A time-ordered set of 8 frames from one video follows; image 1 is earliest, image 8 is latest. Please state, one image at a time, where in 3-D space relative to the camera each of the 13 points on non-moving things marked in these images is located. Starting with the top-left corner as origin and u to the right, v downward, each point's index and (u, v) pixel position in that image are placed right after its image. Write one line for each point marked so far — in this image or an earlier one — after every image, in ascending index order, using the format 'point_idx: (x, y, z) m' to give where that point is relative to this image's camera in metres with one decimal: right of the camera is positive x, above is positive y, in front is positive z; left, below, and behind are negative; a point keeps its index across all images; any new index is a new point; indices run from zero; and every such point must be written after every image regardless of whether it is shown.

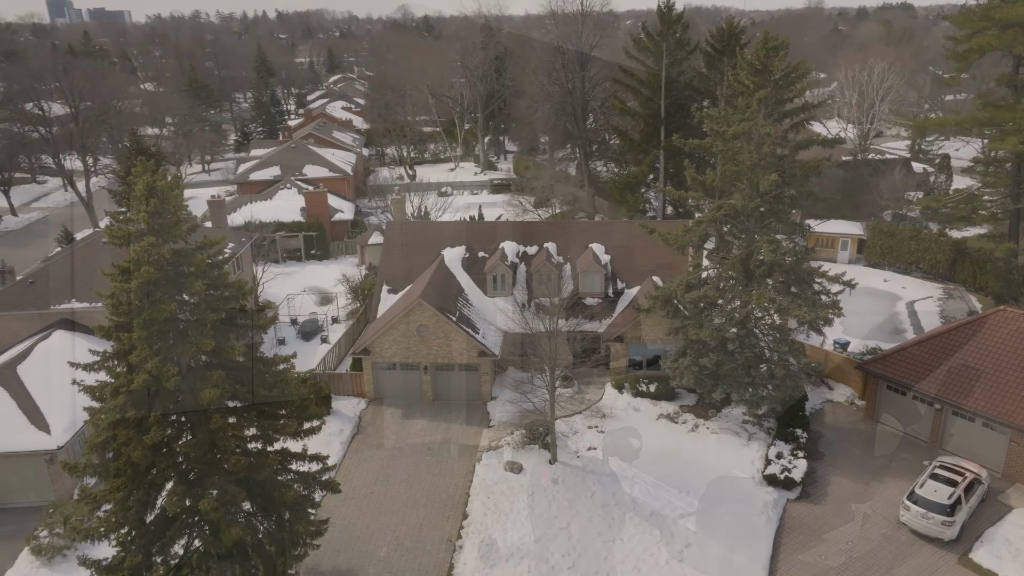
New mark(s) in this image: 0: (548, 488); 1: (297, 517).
0: (+0.9, -5.0, +17.7) m
1: (-4.0, -4.2, +12.9) m
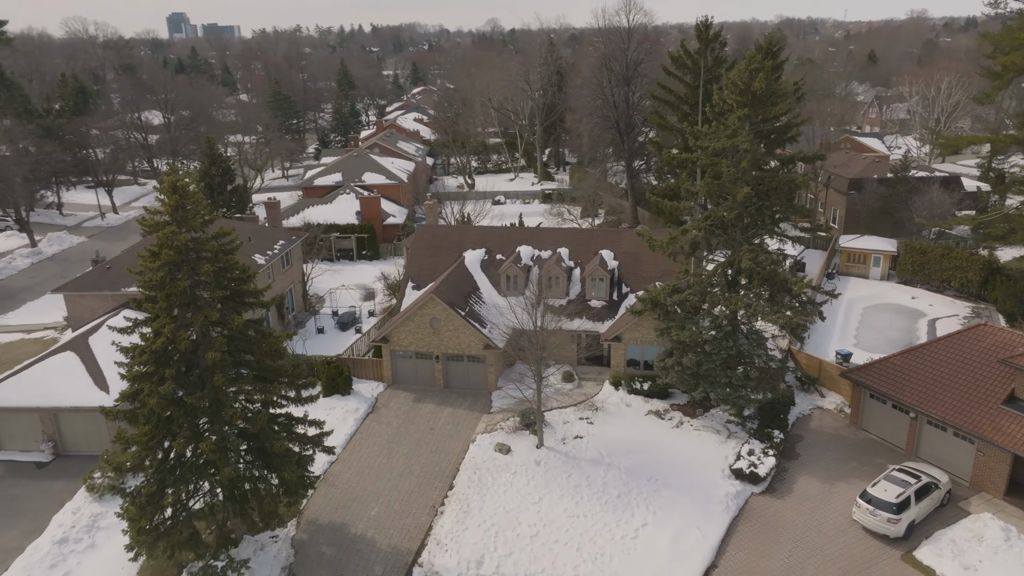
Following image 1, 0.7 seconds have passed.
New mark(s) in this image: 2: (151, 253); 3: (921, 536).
0: (+0.5, -4.9, +19.4) m
1: (-4.9, -3.9, +15.2) m
2: (-7.0, +0.6, +13.8) m
3: (+9.5, -5.7, +16.4) m
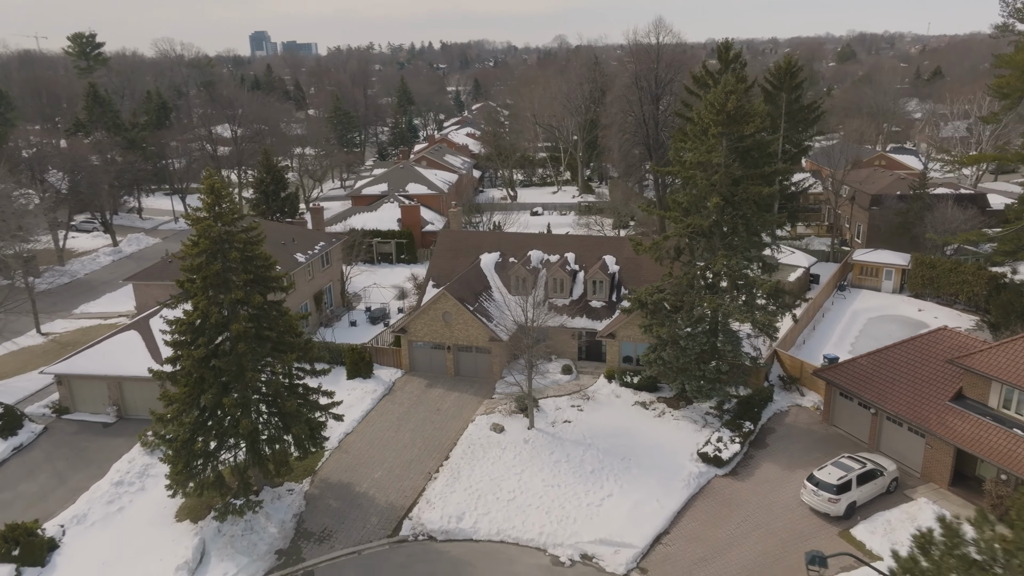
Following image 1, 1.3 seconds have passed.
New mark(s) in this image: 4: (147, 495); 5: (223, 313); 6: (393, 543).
0: (+0.2, -4.8, +21.7) m
1: (-5.5, -3.5, +18.1) m
2: (-7.6, +1.0, +16.9) m
3: (+8.9, -5.8, +17.9) m
4: (-10.1, -5.7, +19.5) m
5: (-7.1, -0.6, +17.6) m
6: (-3.0, -6.4, +18.0) m
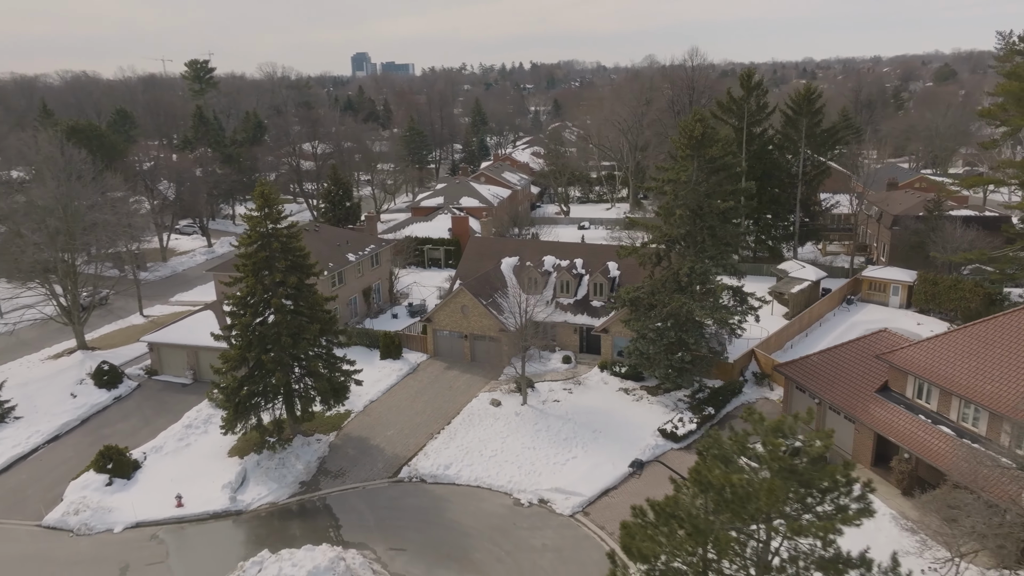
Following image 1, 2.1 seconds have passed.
0: (-0.1, -4.6, +25.6) m
1: (-6.1, -3.1, +22.7) m
2: (-8.2, +1.5, +21.9) m
3: (+8.0, -5.8, +20.7) m
4: (-10.6, -5.1, +24.6) m
5: (-7.7, 0.0, +22.5) m
6: (-3.8, -6.1, +22.2) m
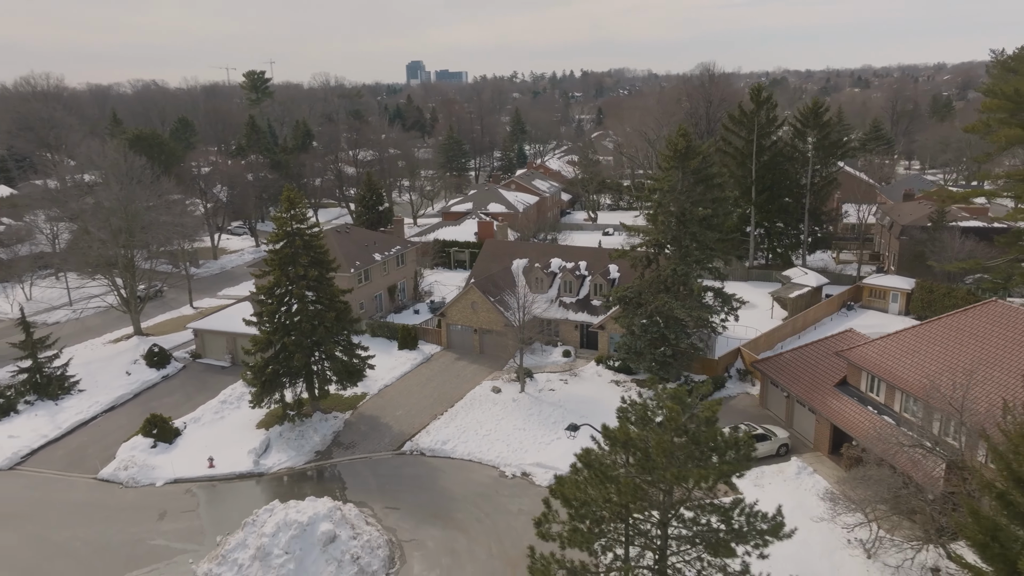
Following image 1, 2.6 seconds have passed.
0: (-0.2, -4.5, +28.3) m
1: (-6.4, -2.9, +25.8) m
2: (-8.5, +1.8, +25.1) m
3: (+7.5, -5.8, +22.8) m
4: (-10.7, -4.8, +28.0) m
5: (-7.9, +0.2, +25.7) m
6: (-4.1, -5.9, +25.1) m
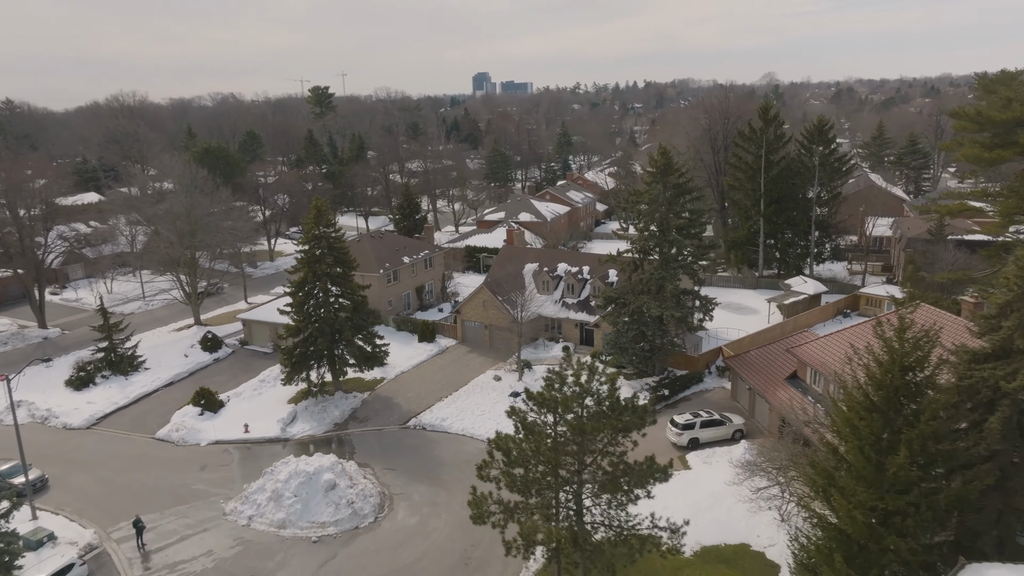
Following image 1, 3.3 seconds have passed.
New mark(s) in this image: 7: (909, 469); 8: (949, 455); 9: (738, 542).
0: (-0.3, -4.5, +31.9) m
1: (-6.7, -2.7, +30.0) m
2: (-8.7, +2.1, +29.6) m
3: (+6.8, -5.8, +25.7) m
4: (-10.8, -4.6, +32.5) m
5: (-8.2, +0.4, +30.0) m
6: (-4.6, -5.7, +29.0) m
7: (+7.7, -3.6, +14.0) m
8: (+8.8, -3.4, +14.4) m
9: (+6.4, -7.1, +19.8) m
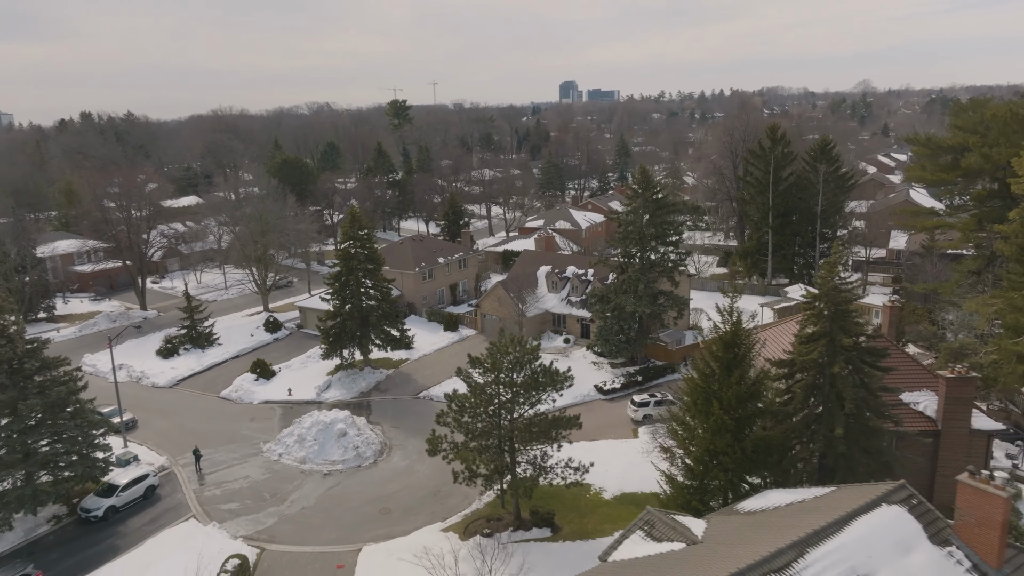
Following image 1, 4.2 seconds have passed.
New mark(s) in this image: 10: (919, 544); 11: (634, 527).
0: (-0.3, -4.4, +37.3) m
1: (-6.8, -2.3, +36.2) m
2: (-8.7, +2.5, +36.1) m
3: (+6.0, -5.8, +30.3) m
4: (-10.7, -4.2, +39.2) m
5: (-8.2, +0.8, +36.4) m
6: (-4.9, -5.4, +35.0) m
7: (+5.6, -3.5, +18.6) m
8: (+6.7, -3.3, +18.9) m
9: (+4.8, -7.0, +24.5) m
10: (+7.8, -4.9, +13.5) m
11: (+2.8, -5.6, +16.5) m
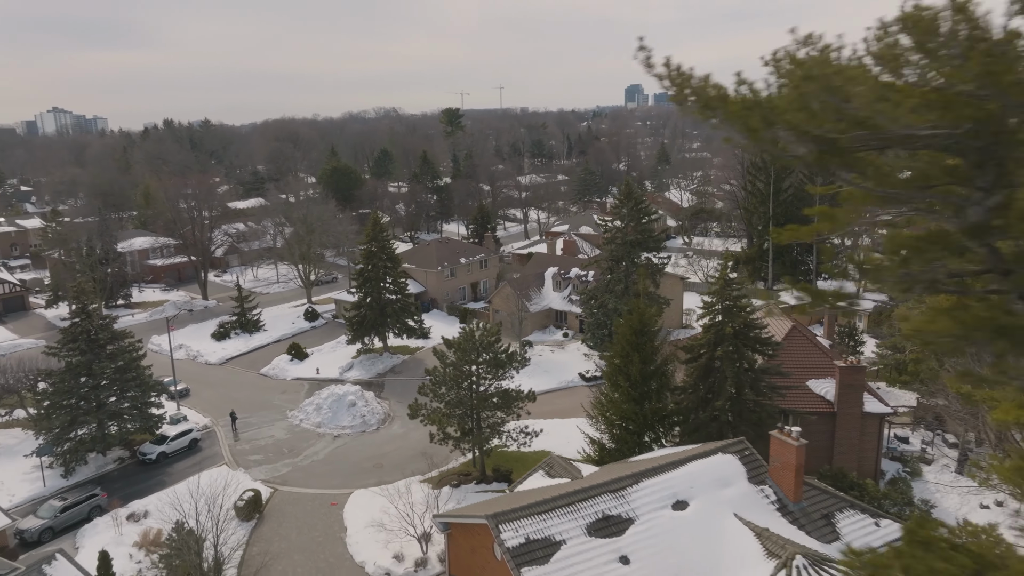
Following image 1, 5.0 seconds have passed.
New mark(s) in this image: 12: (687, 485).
0: (-0.4, -4.2, +42.0) m
1: (-6.9, -2.0, +41.5) m
2: (-8.7, +2.8, +41.6) m
3: (+5.3, -5.8, +34.5) m
4: (-10.5, -3.8, +44.9) m
5: (-8.2, +1.1, +41.9) m
6: (-5.2, -5.2, +40.2) m
7: (+3.8, -3.4, +22.9) m
8: (+5.0, -3.2, +23.1) m
9: (+3.5, -6.9, +28.8) m
10: (+5.6, -4.8, +17.7) m
11: (+0.9, -5.4, +21.1) m
12: (+4.3, -4.8, +17.3) m
